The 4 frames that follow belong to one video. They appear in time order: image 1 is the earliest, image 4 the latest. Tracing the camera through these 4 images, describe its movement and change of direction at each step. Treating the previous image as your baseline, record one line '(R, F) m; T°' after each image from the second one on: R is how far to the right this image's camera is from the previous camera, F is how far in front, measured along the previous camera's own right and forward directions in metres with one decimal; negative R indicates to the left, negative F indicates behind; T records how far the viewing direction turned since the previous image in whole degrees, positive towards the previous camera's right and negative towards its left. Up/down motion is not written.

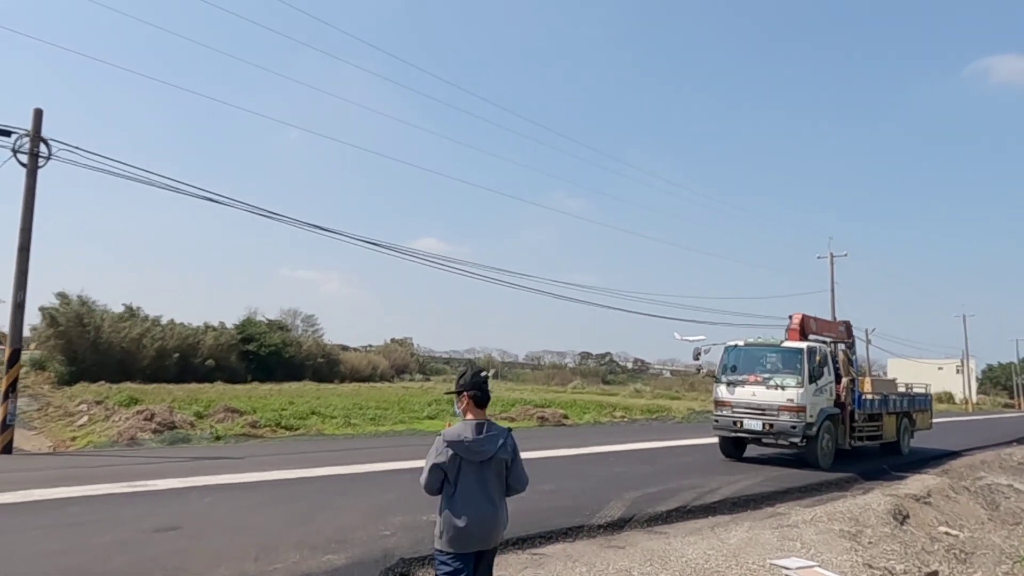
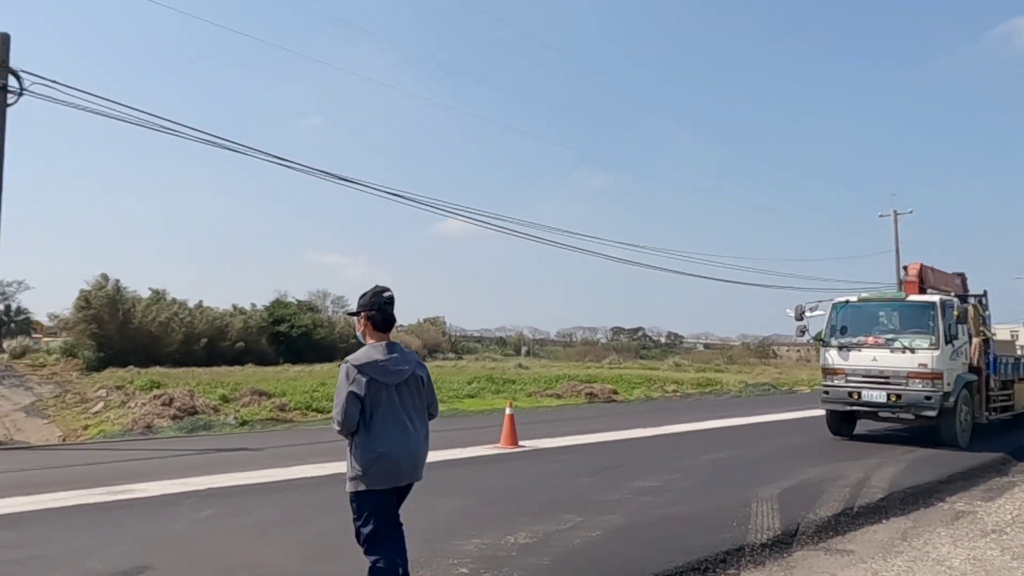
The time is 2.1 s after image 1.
(-0.8, +2.9) m; -2°
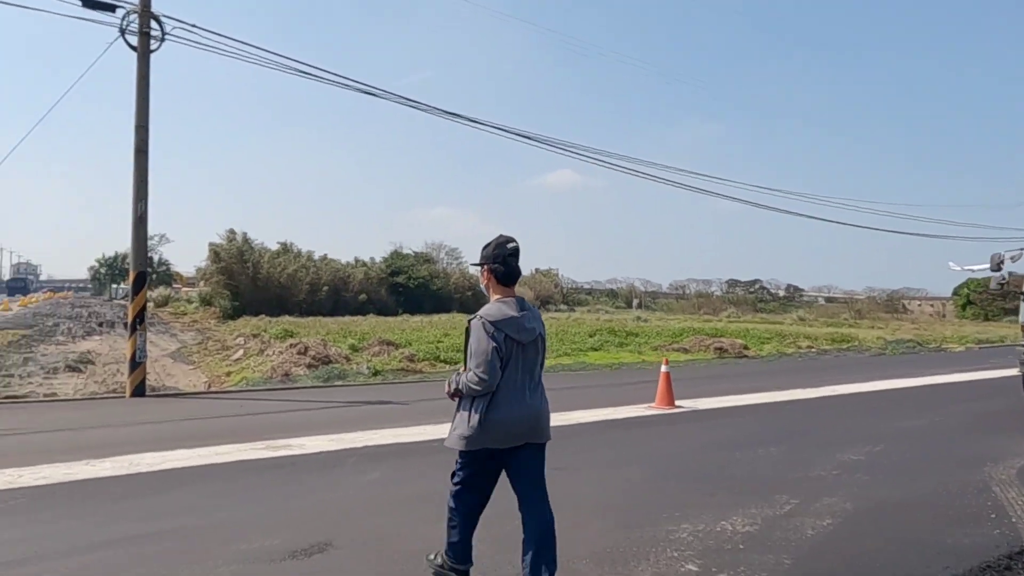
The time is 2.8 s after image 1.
(-0.8, +0.9) m; -8°
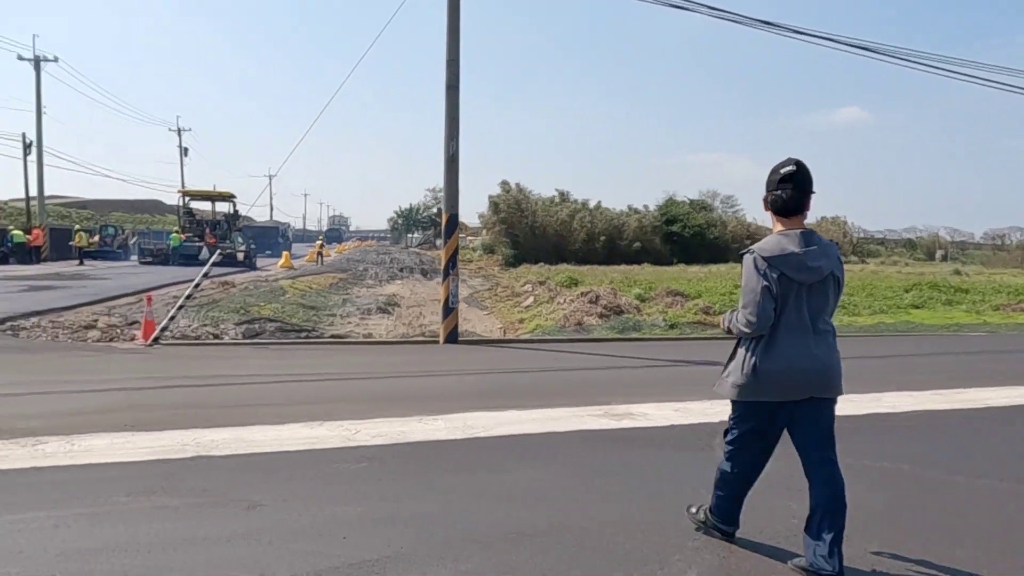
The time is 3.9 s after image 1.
(-1.1, +1.5) m; -20°
